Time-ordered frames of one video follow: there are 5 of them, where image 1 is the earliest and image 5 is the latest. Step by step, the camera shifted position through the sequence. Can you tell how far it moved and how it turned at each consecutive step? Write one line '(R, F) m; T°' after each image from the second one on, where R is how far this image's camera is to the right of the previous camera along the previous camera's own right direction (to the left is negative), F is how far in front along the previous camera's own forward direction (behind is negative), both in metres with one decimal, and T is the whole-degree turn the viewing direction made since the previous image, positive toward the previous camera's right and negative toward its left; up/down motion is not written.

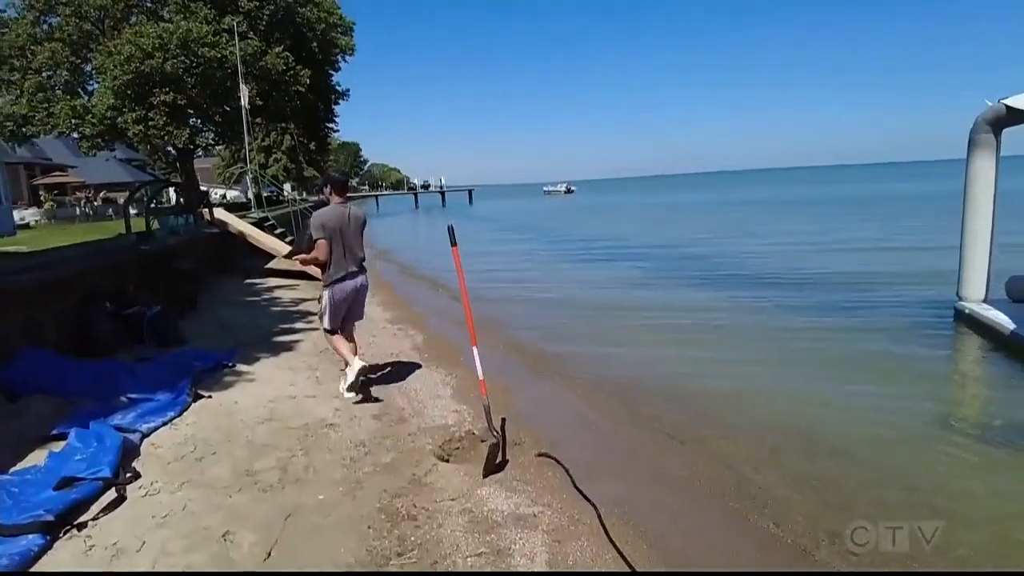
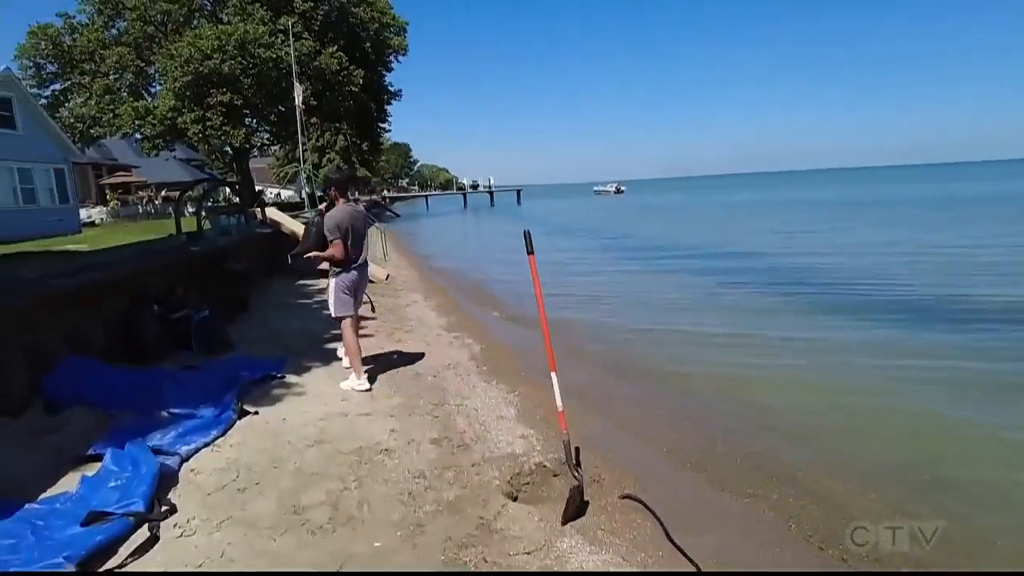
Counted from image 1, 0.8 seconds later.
(-0.3, +0.7) m; -4°
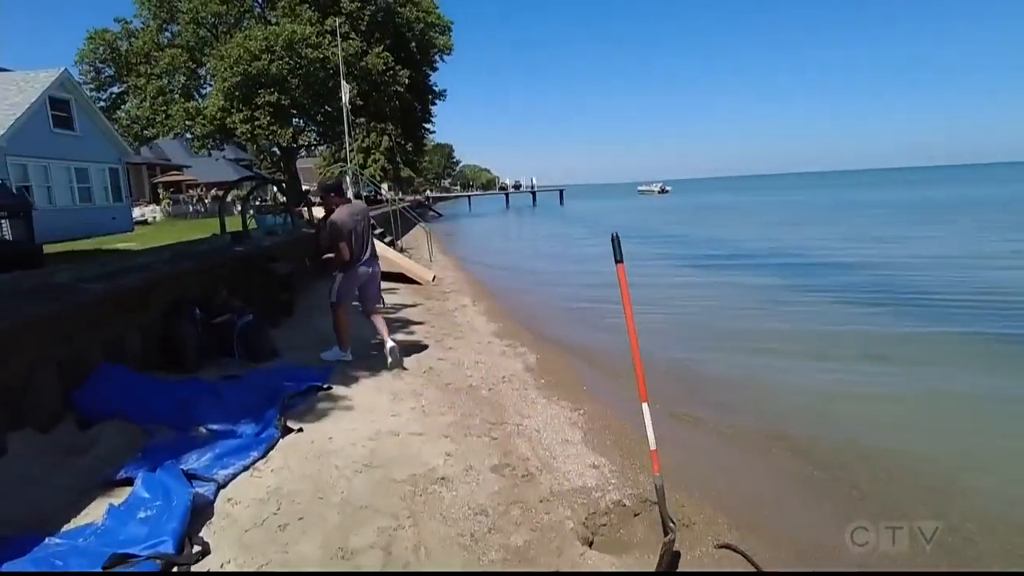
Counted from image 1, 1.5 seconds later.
(-0.2, +0.6) m; -3°
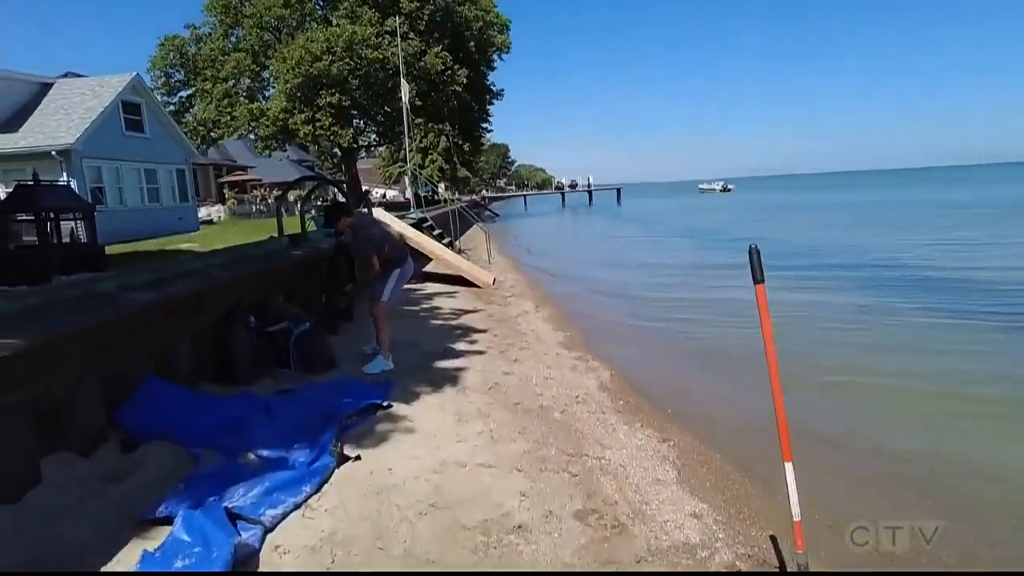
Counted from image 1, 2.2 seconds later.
(-0.2, +0.7) m; -5°
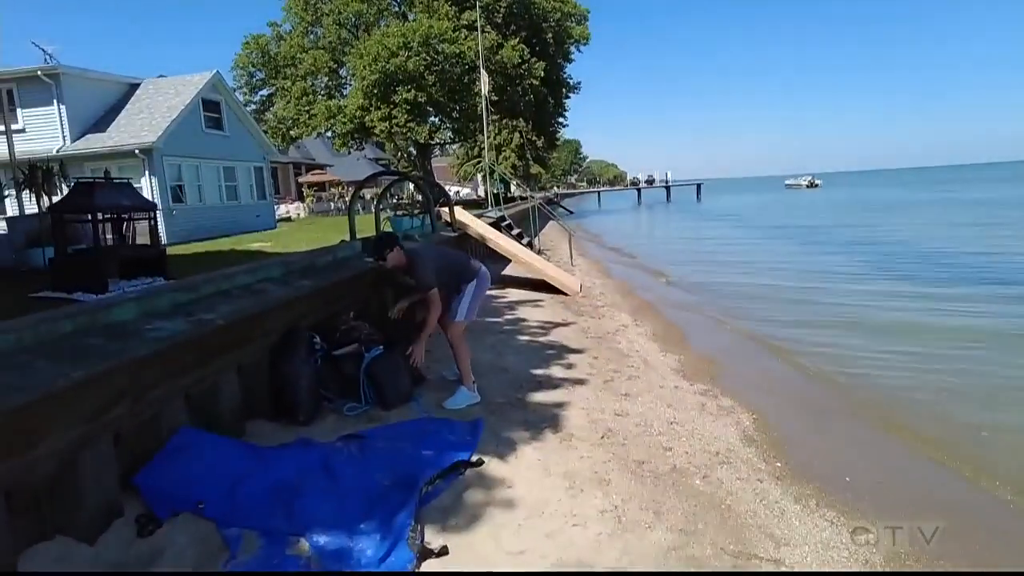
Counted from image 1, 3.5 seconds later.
(-0.4, +1.4) m; -6°
